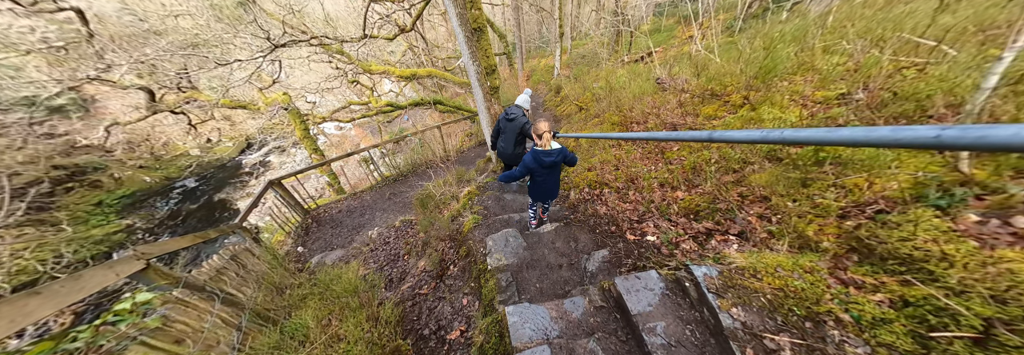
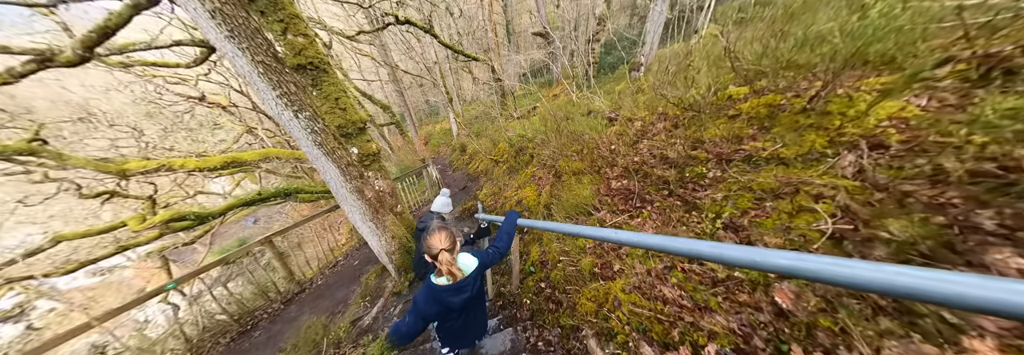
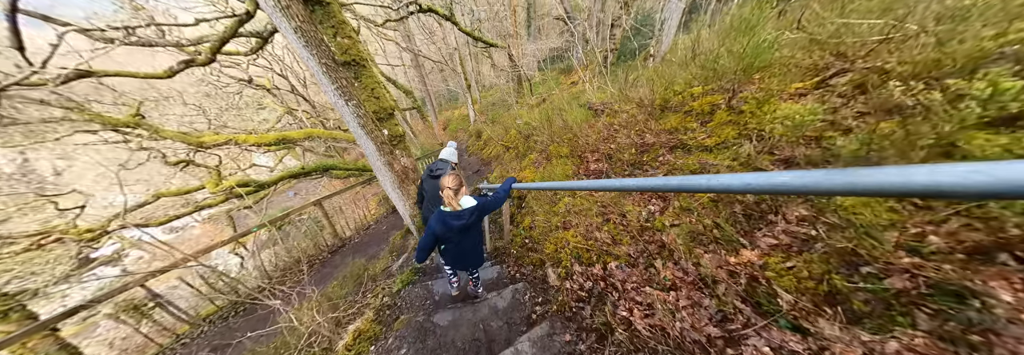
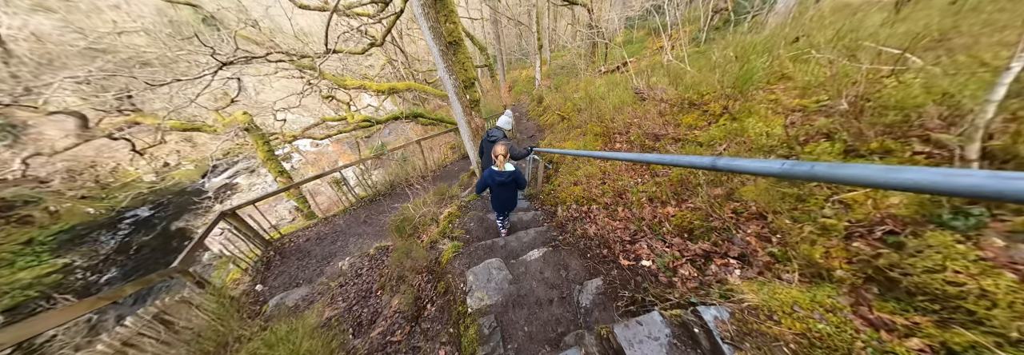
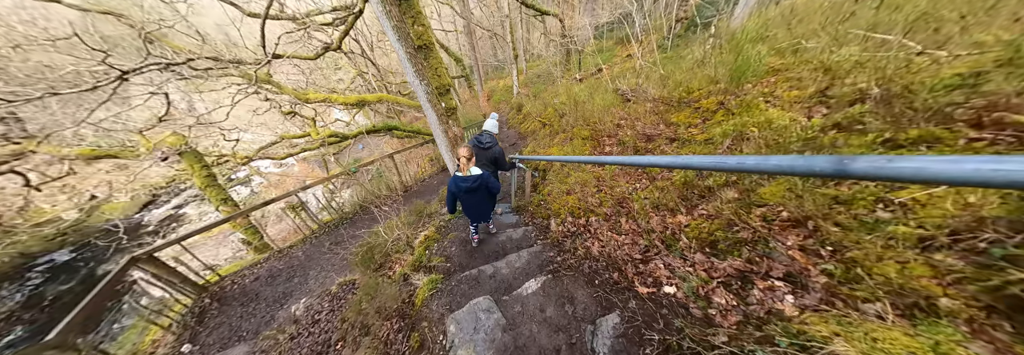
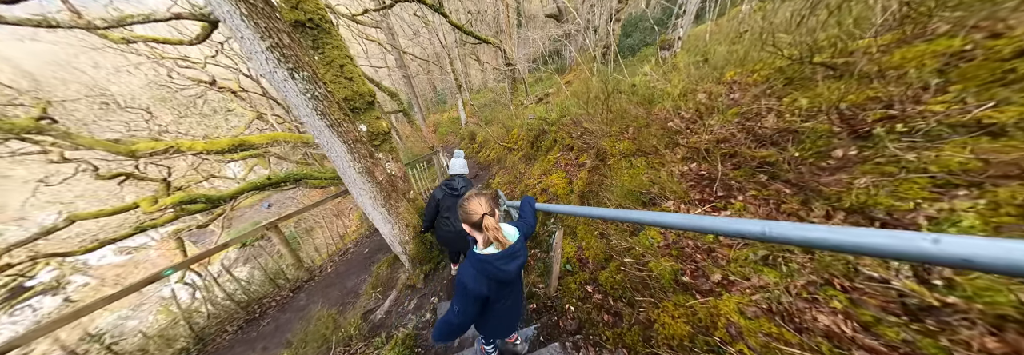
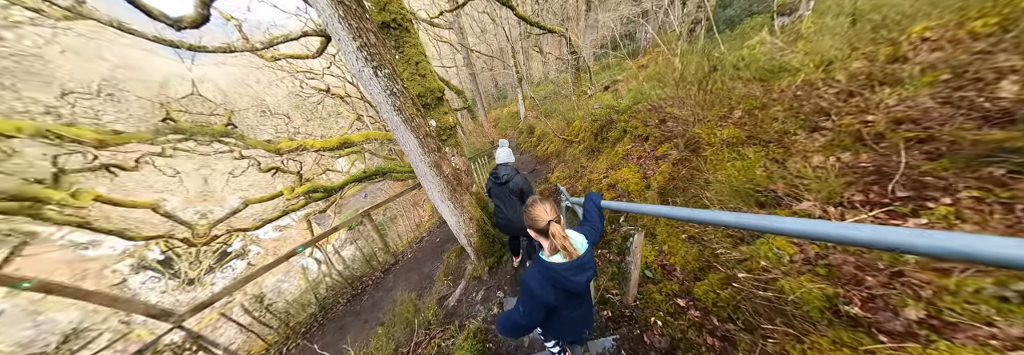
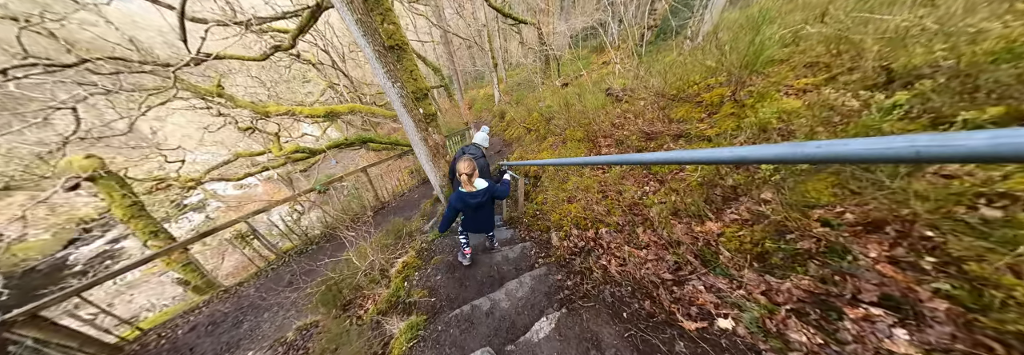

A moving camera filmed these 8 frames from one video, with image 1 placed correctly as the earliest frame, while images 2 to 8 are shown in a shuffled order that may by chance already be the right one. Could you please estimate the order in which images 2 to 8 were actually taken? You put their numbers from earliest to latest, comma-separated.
4, 5, 8, 3, 2, 6, 7
